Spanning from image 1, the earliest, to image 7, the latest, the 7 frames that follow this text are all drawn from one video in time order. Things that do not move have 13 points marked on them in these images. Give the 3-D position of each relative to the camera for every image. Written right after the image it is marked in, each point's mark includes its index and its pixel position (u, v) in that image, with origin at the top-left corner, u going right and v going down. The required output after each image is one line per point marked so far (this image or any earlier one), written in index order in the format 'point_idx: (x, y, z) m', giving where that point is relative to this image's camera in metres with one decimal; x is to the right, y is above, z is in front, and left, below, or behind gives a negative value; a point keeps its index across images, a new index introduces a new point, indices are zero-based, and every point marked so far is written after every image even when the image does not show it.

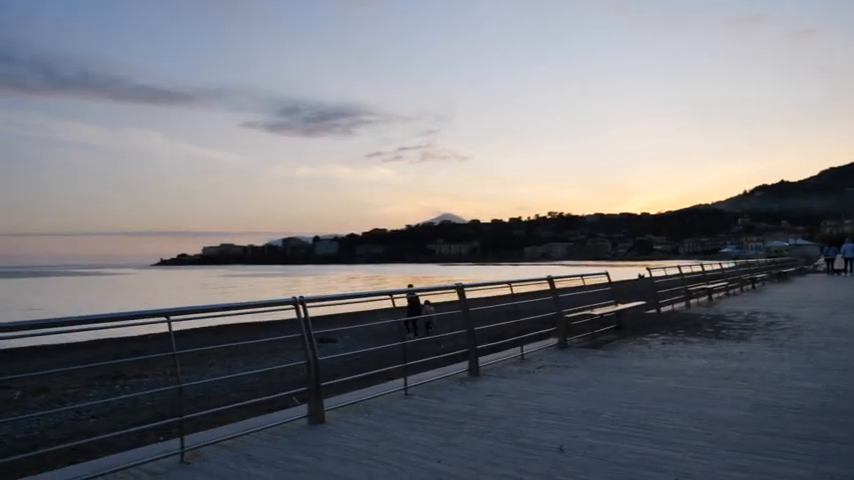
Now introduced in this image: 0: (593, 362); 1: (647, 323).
0: (+2.3, -1.7, +9.6) m
1: (+4.3, -1.6, +14.0) m
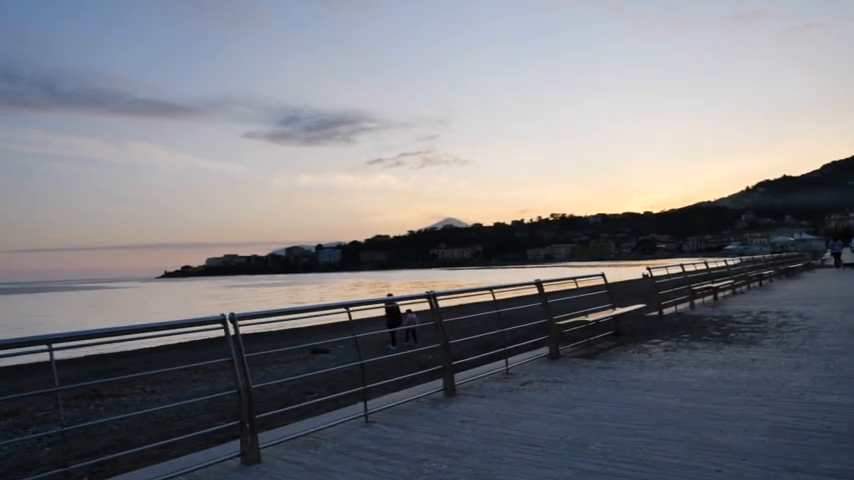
0: (+1.9, -1.6, +8.6) m
1: (+4.0, -1.6, +12.9) m
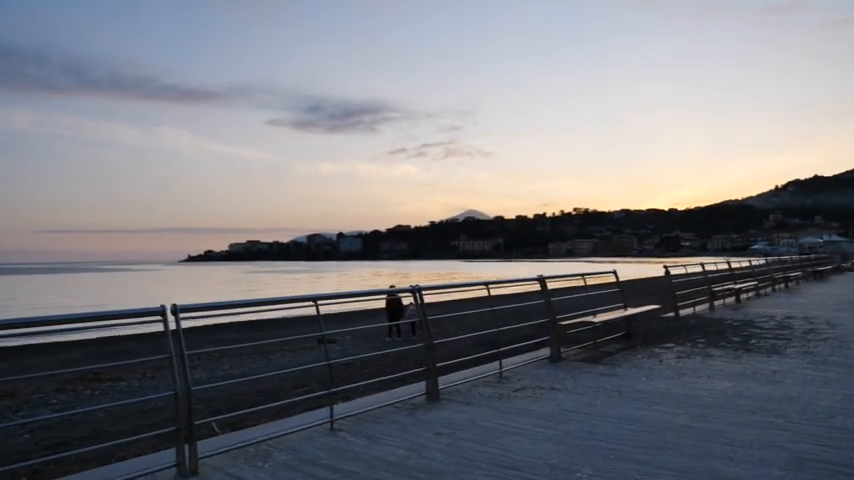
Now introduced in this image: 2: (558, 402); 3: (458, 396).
0: (+1.7, -1.6, +7.8) m
1: (+4.0, -1.5, +12.0) m
2: (+1.2, -1.5, +6.8) m
3: (+0.3, -1.6, +7.2) m
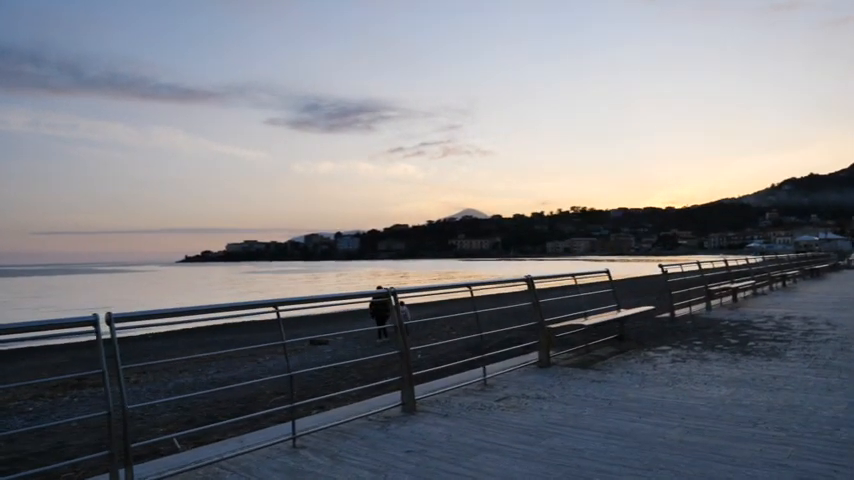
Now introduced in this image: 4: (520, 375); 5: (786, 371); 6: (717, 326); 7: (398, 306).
0: (+1.5, -1.5, +7.3) m
1: (+3.7, -1.5, +11.5) m
2: (+1.0, -1.5, +6.3) m
3: (+0.1, -1.6, +6.7) m
4: (+1.1, -1.6, +8.1) m
5: (+4.0, -1.4, +7.8) m
6: (+5.0, -1.5, +12.2) m
7: (-0.3, -0.7, +7.8) m
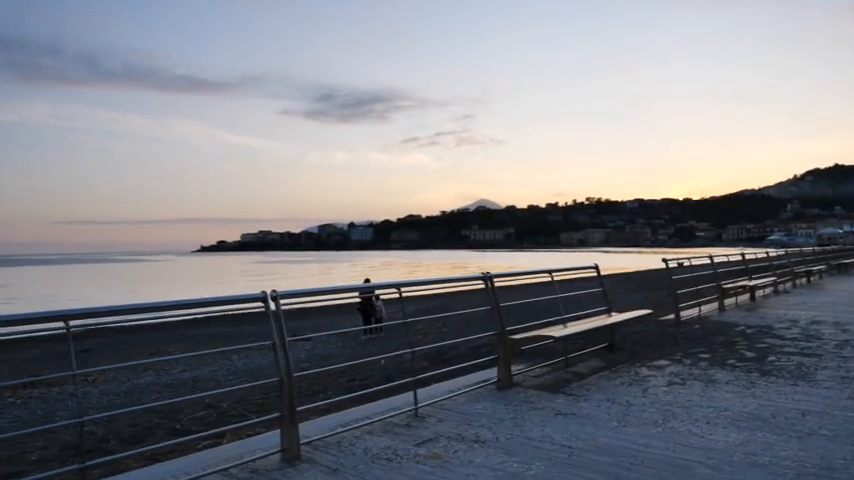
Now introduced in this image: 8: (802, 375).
0: (+0.8, -1.4, +5.4) m
1: (+3.1, -1.3, +9.6) m
2: (+0.3, -1.4, +4.4) m
3: (-0.7, -1.5, +4.8) m
4: (+0.3, -1.4, +6.2) m
5: (+3.3, -1.3, +5.9) m
6: (+4.4, -1.3, +10.2) m
7: (-1.0, -0.6, +6.0) m
8: (+3.8, -1.3, +7.1) m
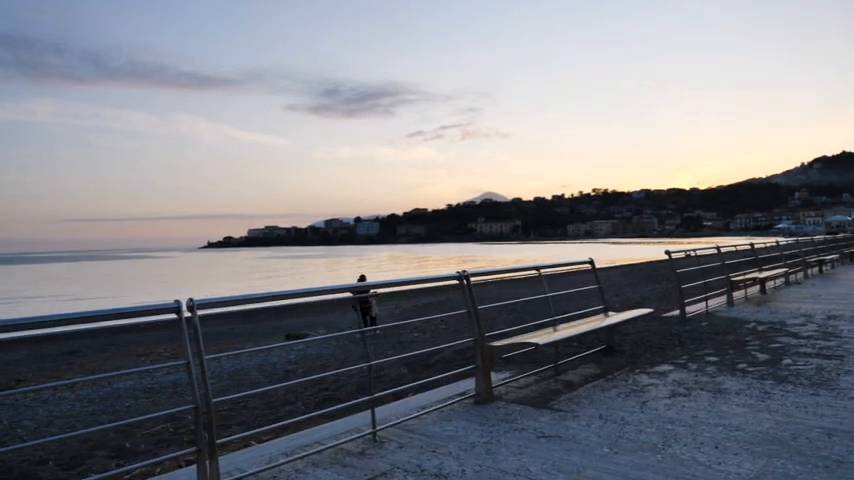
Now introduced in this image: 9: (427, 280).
0: (+0.5, -1.4, +4.5) m
1: (+2.9, -1.2, +8.7) m
2: (0.0, -1.4, +3.5) m
3: (-1.0, -1.4, +4.0) m
4: (+0.1, -1.4, +5.4) m
5: (+3.0, -1.3, +5.0) m
6: (+4.1, -1.2, +9.3) m
7: (-1.3, -0.6, +5.1) m
8: (+3.5, -1.2, +6.2) m
9: (0.0, -0.4, +6.7) m
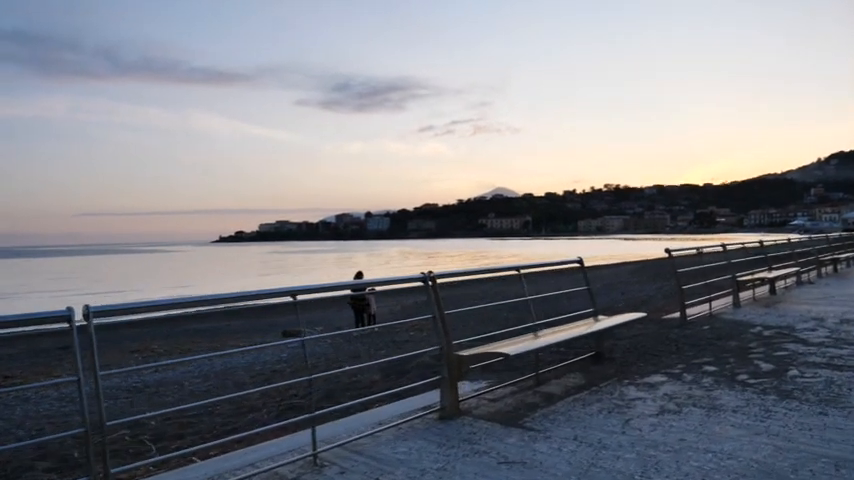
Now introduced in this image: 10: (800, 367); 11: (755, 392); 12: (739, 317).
0: (+0.2, -1.4, +3.9) m
1: (+2.6, -1.2, +8.0) m
2: (-0.4, -1.4, +2.9) m
3: (-1.3, -1.4, +3.4) m
4: (-0.3, -1.4, +4.8) m
5: (+2.6, -1.3, +4.3) m
6: (+3.9, -1.2, +8.7) m
7: (-1.6, -0.5, +4.5) m
8: (+3.2, -1.2, +5.5) m
9: (-0.3, -0.3, +6.1) m
10: (+3.5, -1.2, +6.7) m
11: (+2.7, -1.2, +5.8) m
12: (+4.5, -1.1, +10.2) m
